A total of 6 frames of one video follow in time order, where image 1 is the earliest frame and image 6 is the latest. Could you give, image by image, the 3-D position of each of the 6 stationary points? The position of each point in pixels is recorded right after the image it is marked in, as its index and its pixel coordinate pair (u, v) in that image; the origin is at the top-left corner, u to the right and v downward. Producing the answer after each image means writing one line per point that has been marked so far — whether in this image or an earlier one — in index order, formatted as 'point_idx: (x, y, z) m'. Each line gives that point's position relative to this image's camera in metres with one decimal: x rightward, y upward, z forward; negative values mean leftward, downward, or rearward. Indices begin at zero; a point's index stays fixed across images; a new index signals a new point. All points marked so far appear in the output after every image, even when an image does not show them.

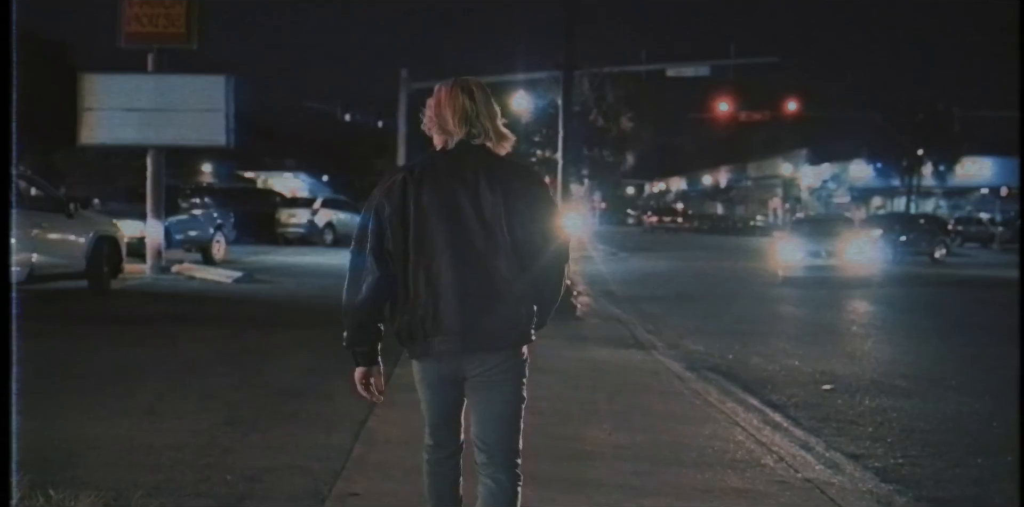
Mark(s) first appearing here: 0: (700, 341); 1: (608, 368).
0: (+2.5, -1.2, +16.6) m
1: (+1.2, -1.4, +15.0) m
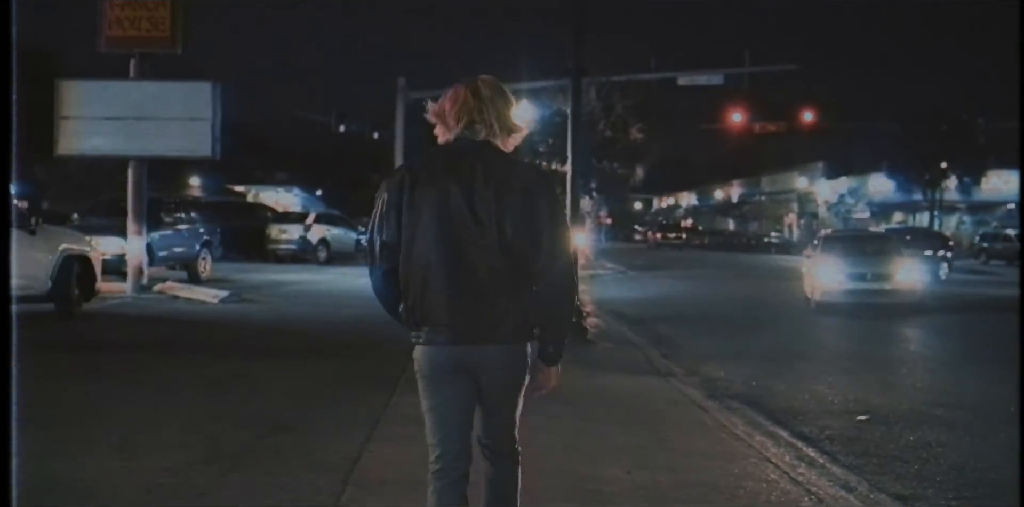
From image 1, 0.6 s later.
0: (+2.6, -1.4, +15.4) m
1: (+1.2, -1.6, +13.8) m
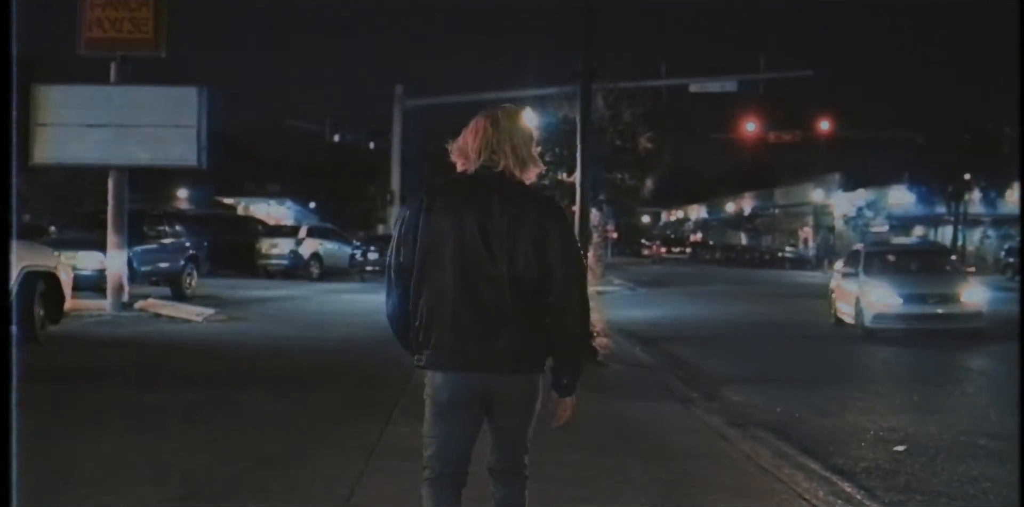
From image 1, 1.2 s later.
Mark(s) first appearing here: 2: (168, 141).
0: (+2.6, -1.6, +14.4) m
1: (+1.3, -1.8, +12.7) m
2: (-5.4, +1.8, +19.4) m
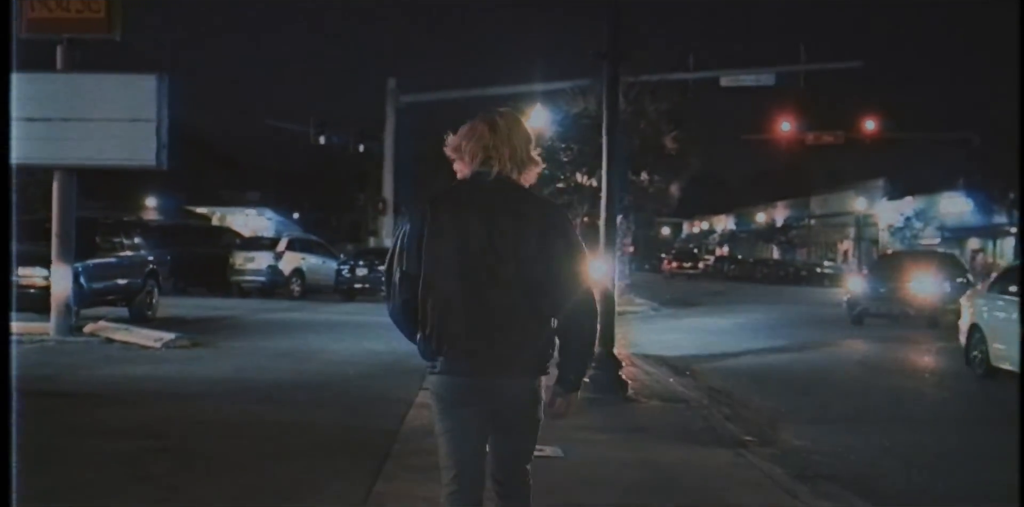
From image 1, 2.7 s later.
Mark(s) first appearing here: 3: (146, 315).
0: (+2.8, -1.7, +11.9) m
1: (+1.5, -1.9, +10.3) m
2: (-5.3, +1.6, +17.0) m
3: (-5.6, -1.0, +19.0) m
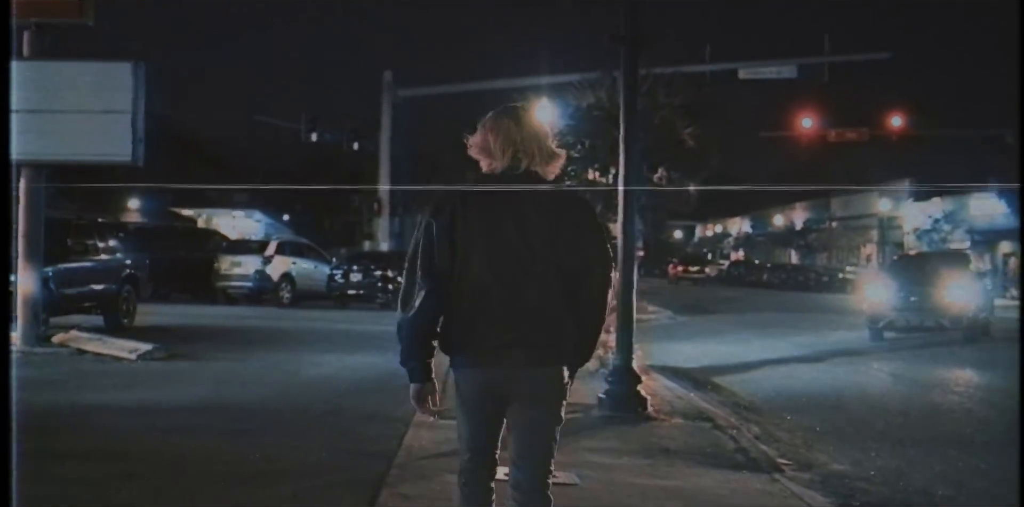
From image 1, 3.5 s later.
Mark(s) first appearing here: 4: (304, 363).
0: (+2.9, -1.8, +10.8) m
1: (+1.5, -1.9, +9.1) m
2: (-5.2, +1.5, +15.8) m
3: (-5.6, -1.0, +17.8) m
4: (-2.5, -1.3, +14.9) m
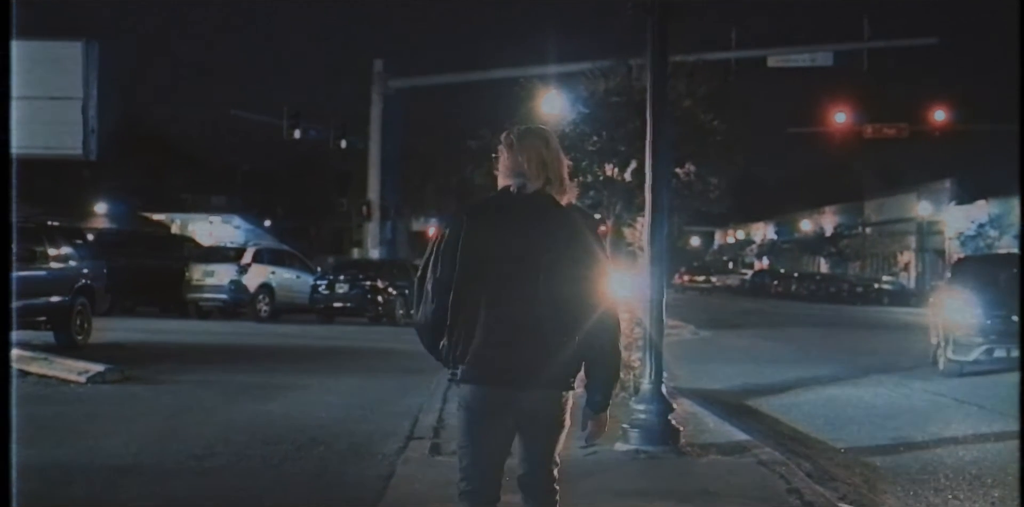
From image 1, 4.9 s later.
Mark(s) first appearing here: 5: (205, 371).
0: (+2.9, -1.8, +9.0) m
1: (+1.6, -1.9, +7.4) m
2: (-5.2, +1.4, +14.1) m
3: (-5.5, -1.1, +16.1) m
4: (-2.5, -1.4, +13.1) m
5: (-3.4, -1.3, +13.8) m
